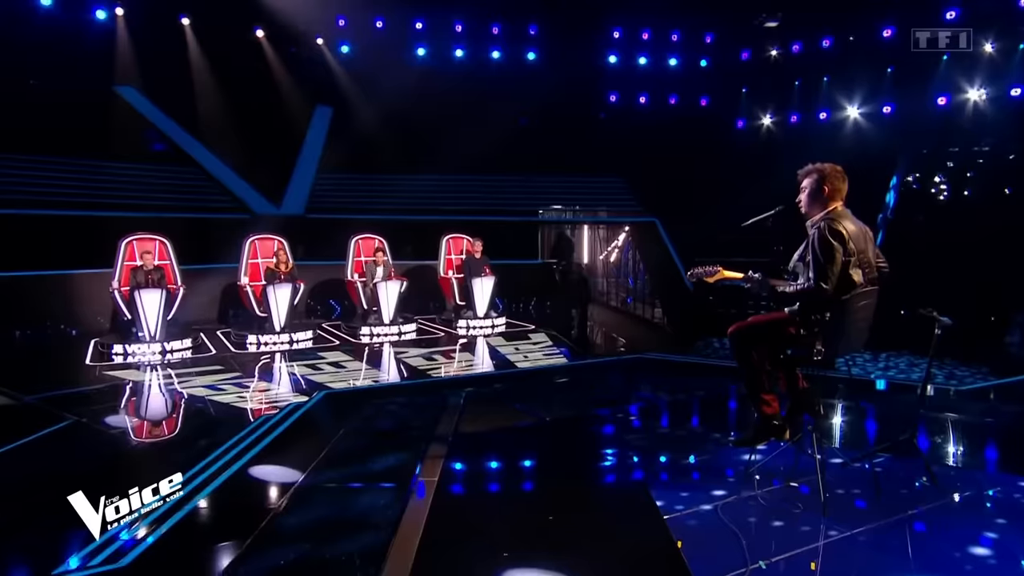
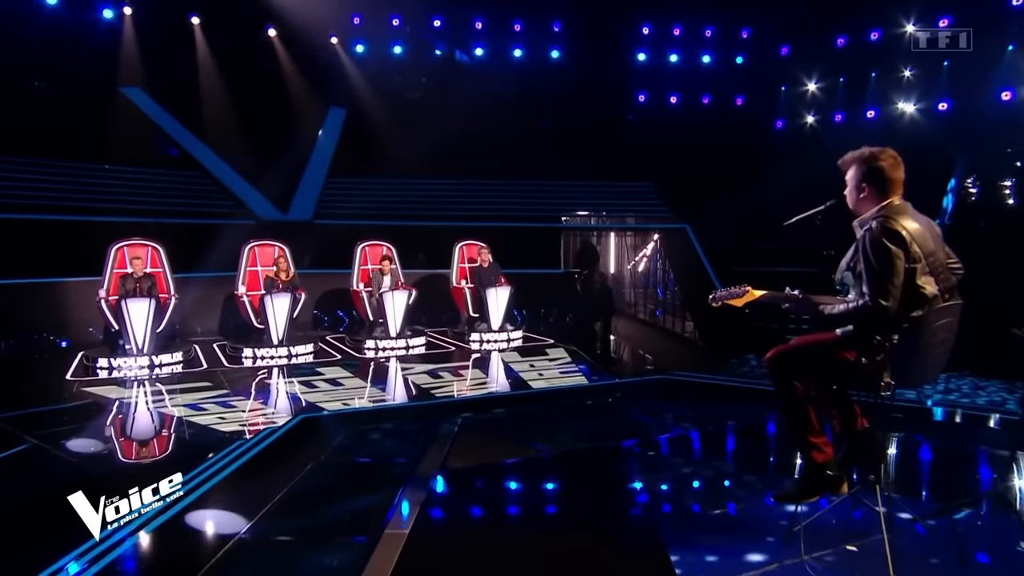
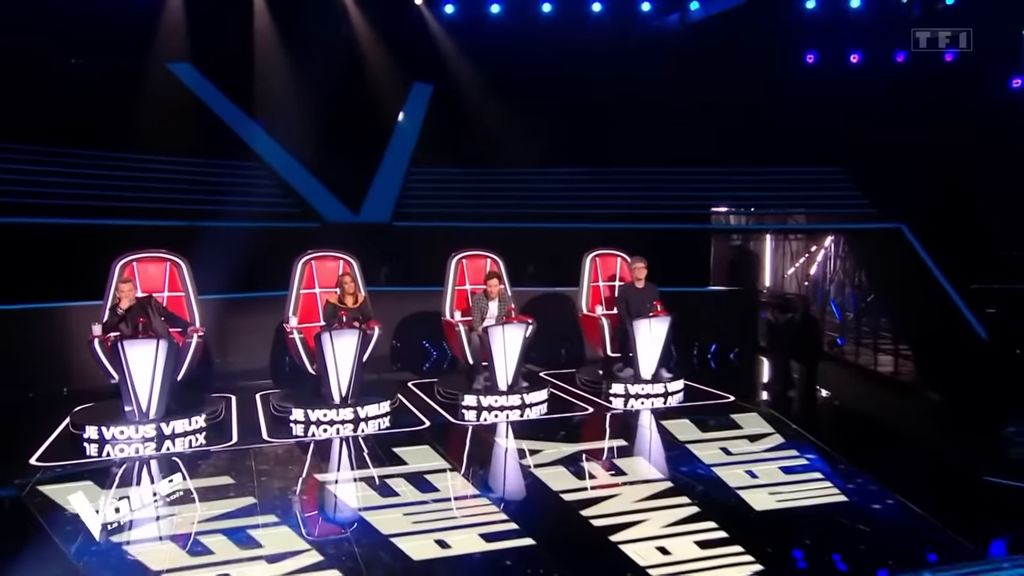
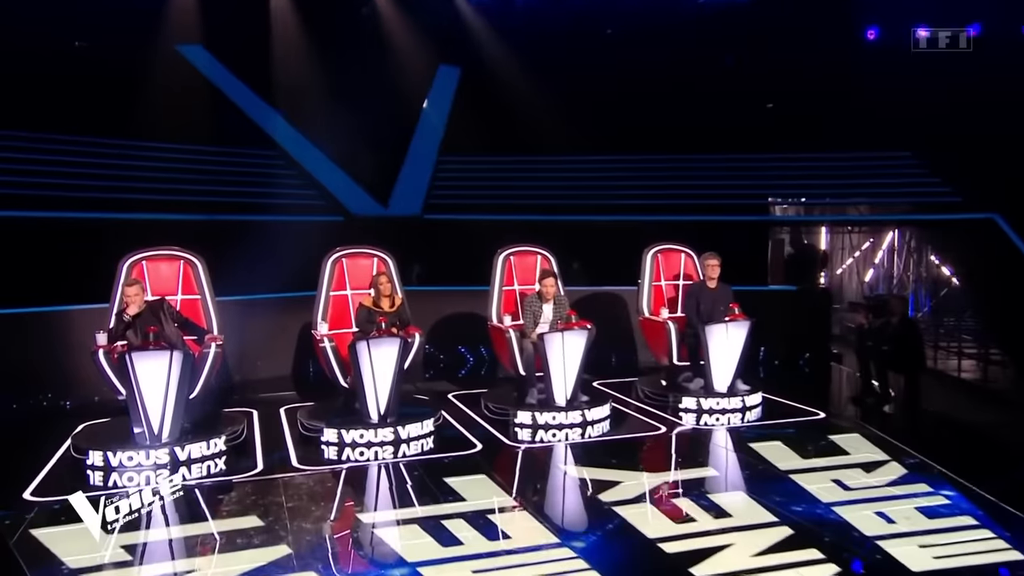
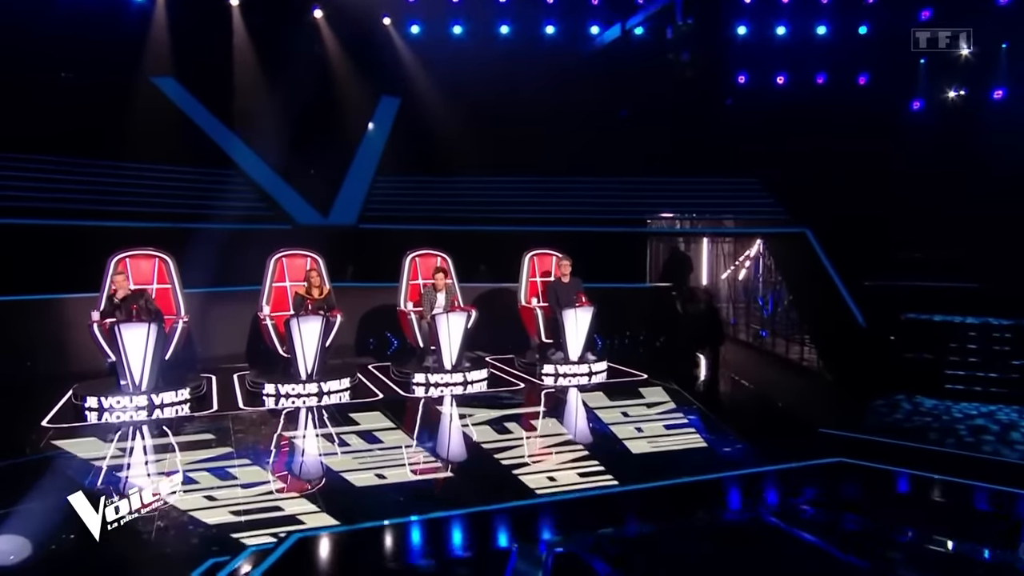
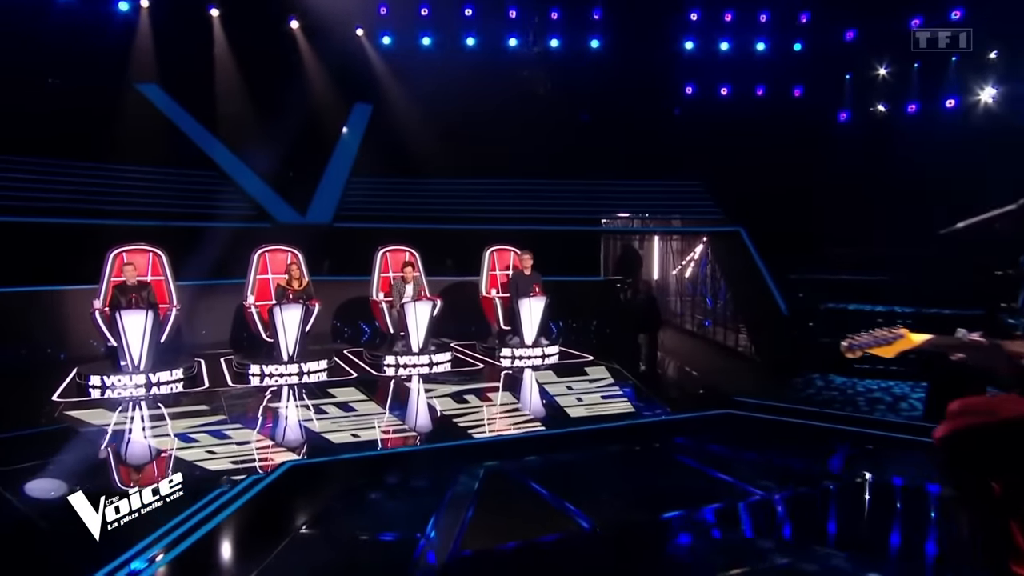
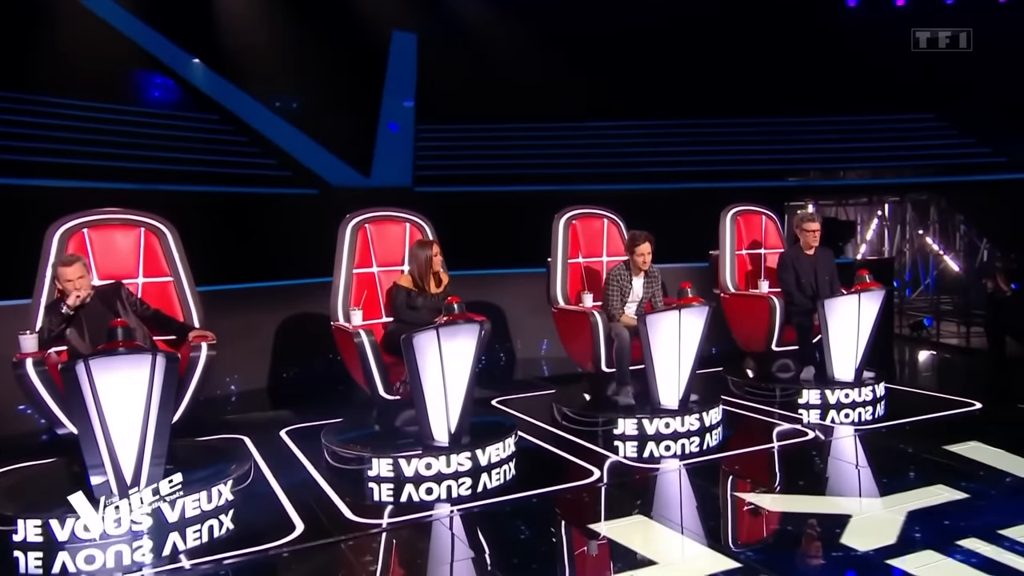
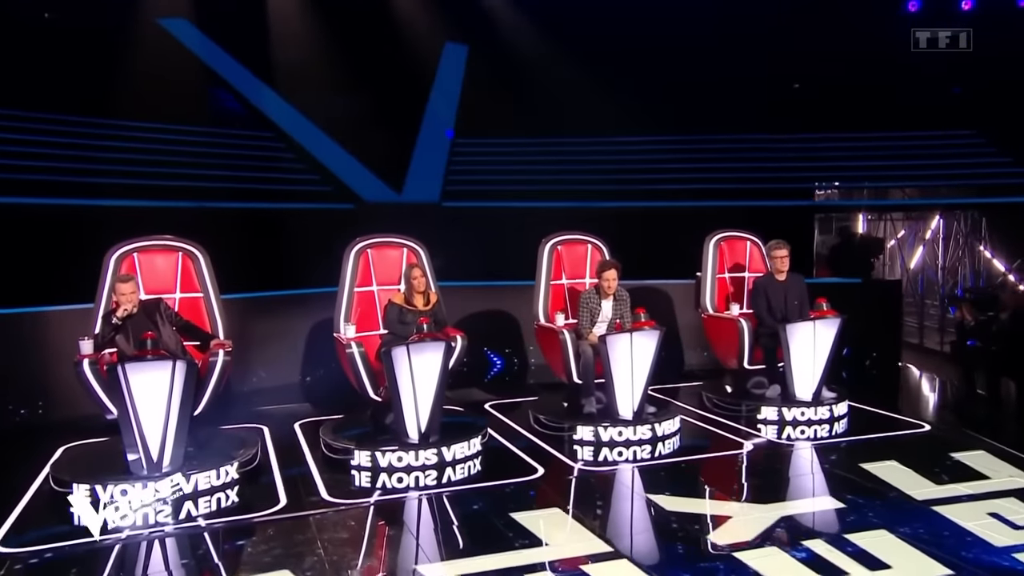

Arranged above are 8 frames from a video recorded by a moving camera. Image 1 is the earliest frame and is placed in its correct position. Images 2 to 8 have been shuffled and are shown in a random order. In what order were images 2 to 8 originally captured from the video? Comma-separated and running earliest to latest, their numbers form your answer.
2, 6, 5, 3, 4, 8, 7
